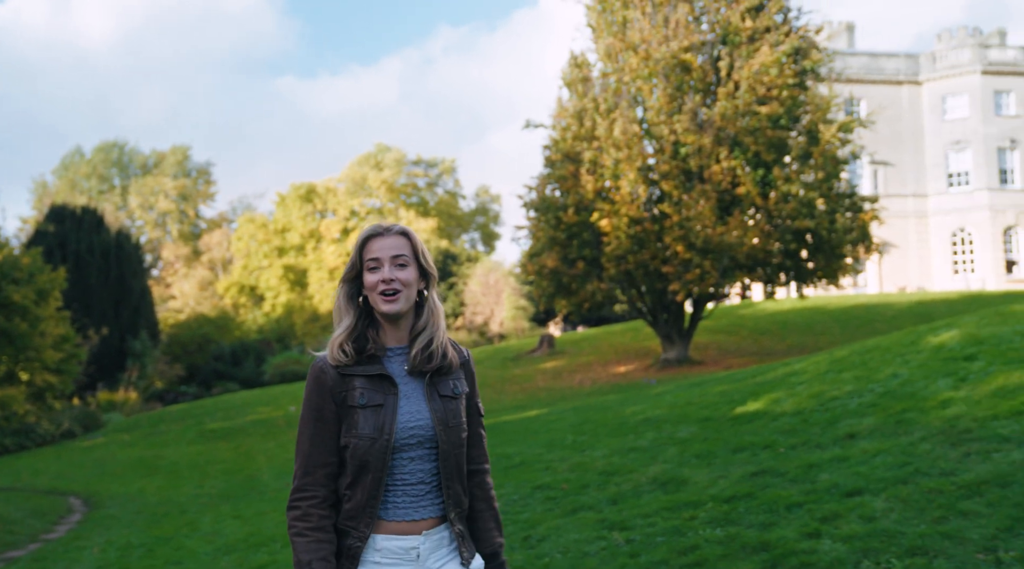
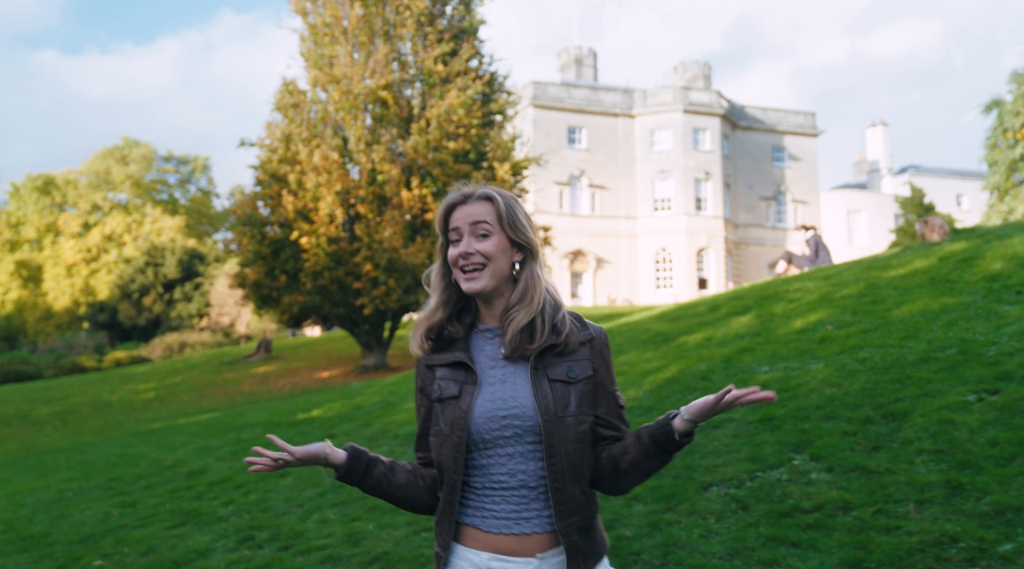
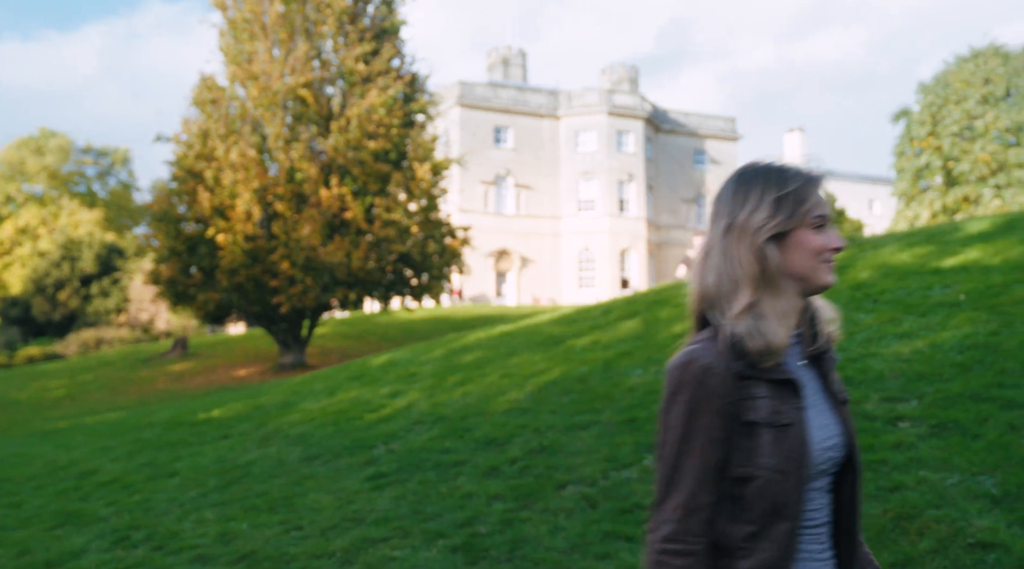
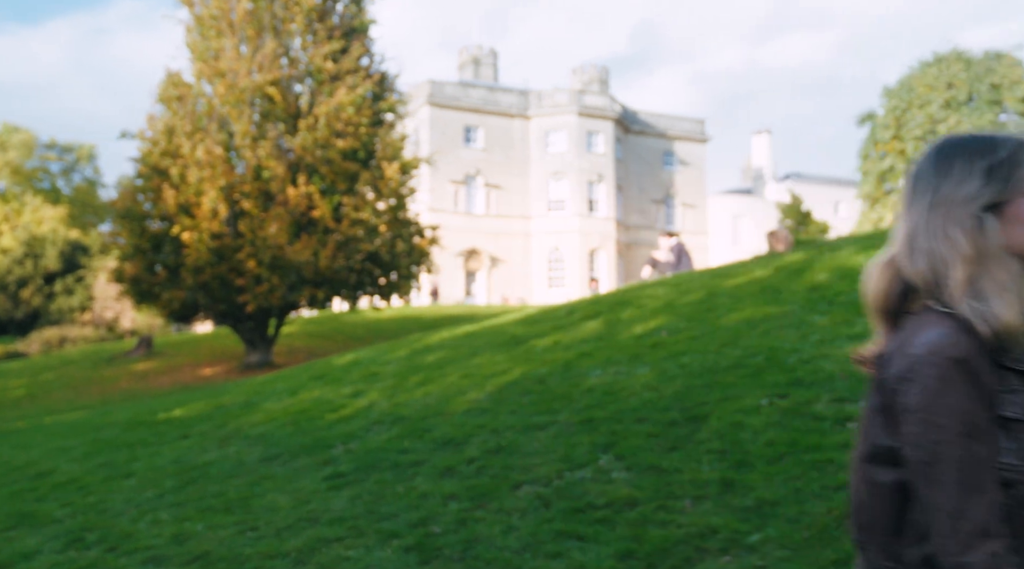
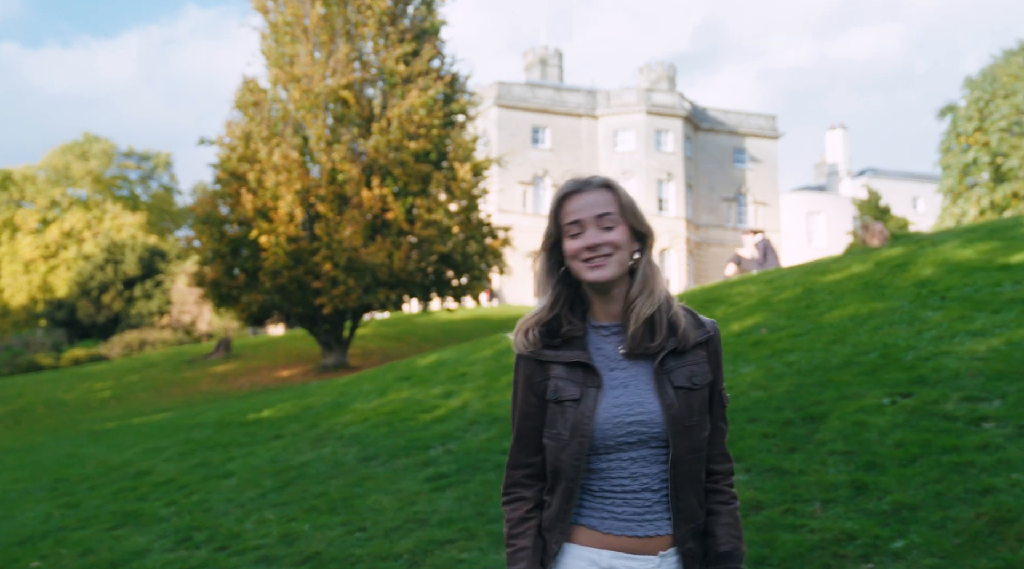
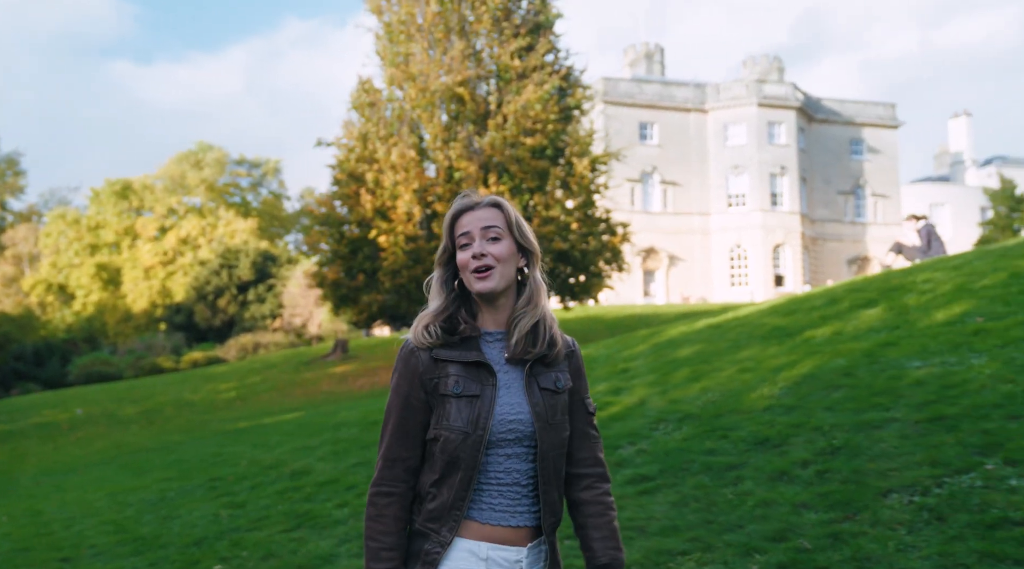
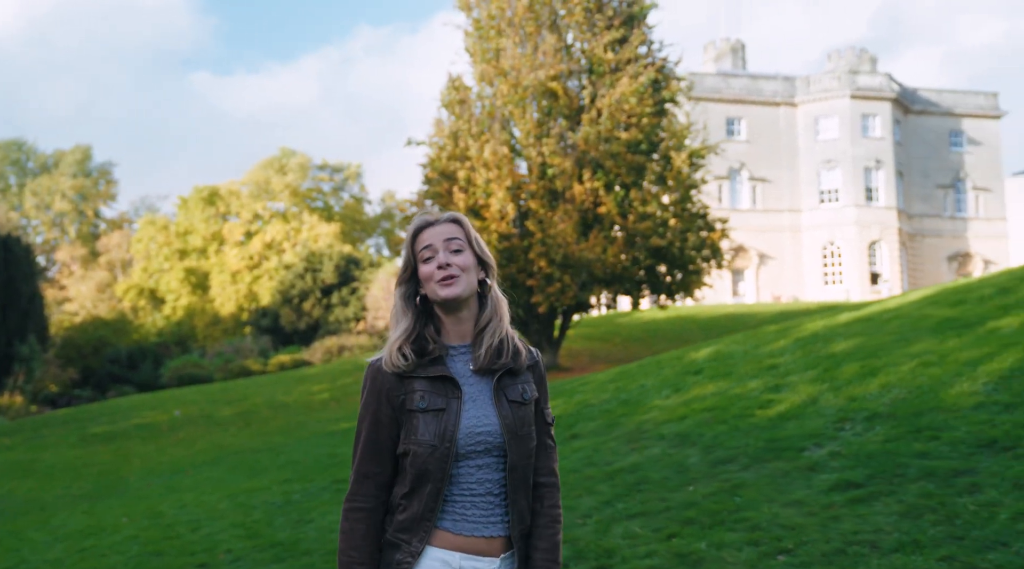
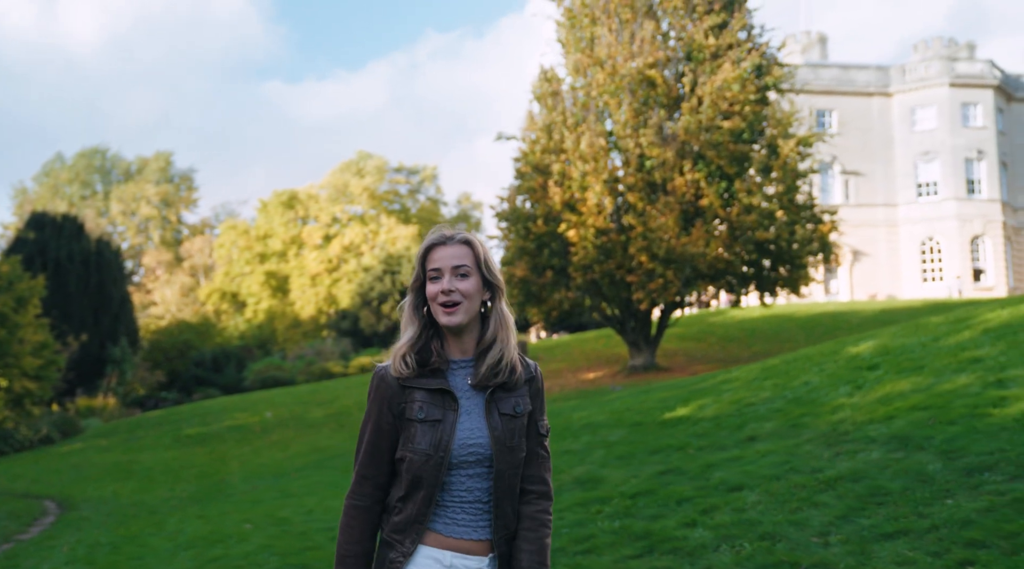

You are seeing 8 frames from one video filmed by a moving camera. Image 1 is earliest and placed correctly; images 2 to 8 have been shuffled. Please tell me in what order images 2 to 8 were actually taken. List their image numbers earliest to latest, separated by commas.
8, 7, 6, 2, 5, 3, 4
